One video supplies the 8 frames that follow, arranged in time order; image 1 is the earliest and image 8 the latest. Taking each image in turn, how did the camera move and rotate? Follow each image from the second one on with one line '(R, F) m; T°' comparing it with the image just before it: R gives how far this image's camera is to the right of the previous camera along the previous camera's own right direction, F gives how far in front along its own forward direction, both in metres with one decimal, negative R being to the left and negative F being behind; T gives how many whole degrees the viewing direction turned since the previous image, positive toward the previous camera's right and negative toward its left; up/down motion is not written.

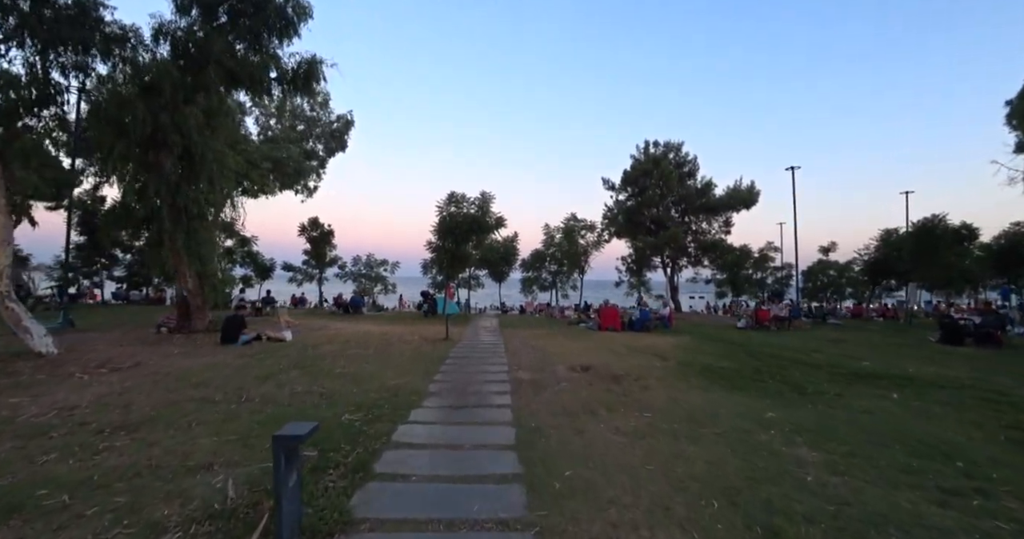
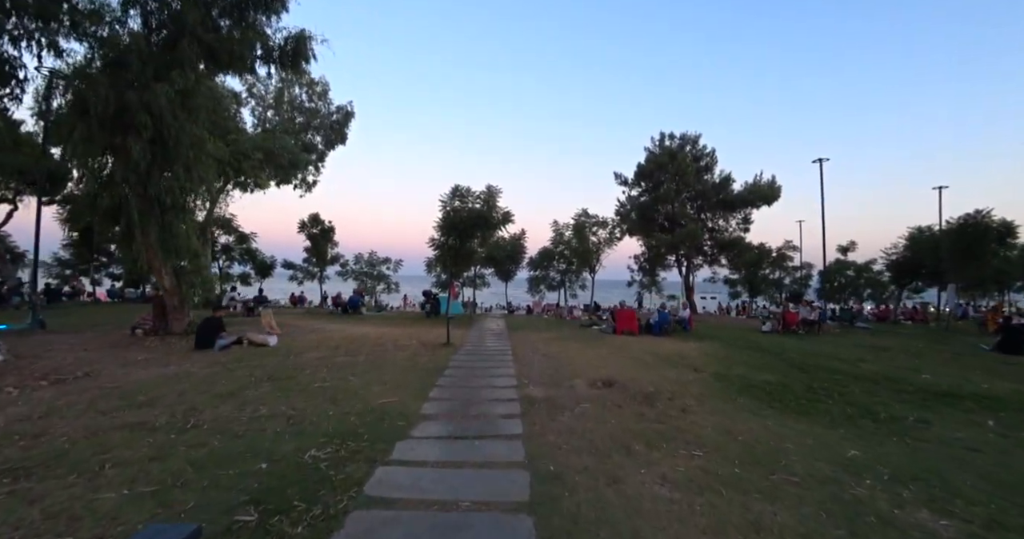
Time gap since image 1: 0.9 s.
(-0.1, +1.3) m; -1°
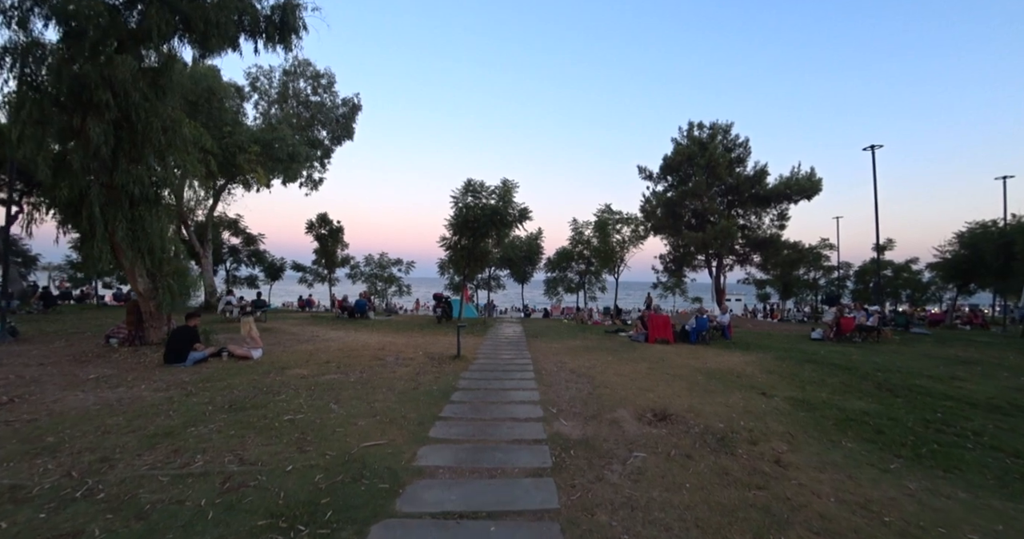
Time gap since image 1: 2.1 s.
(-0.1, +1.7) m; -2°
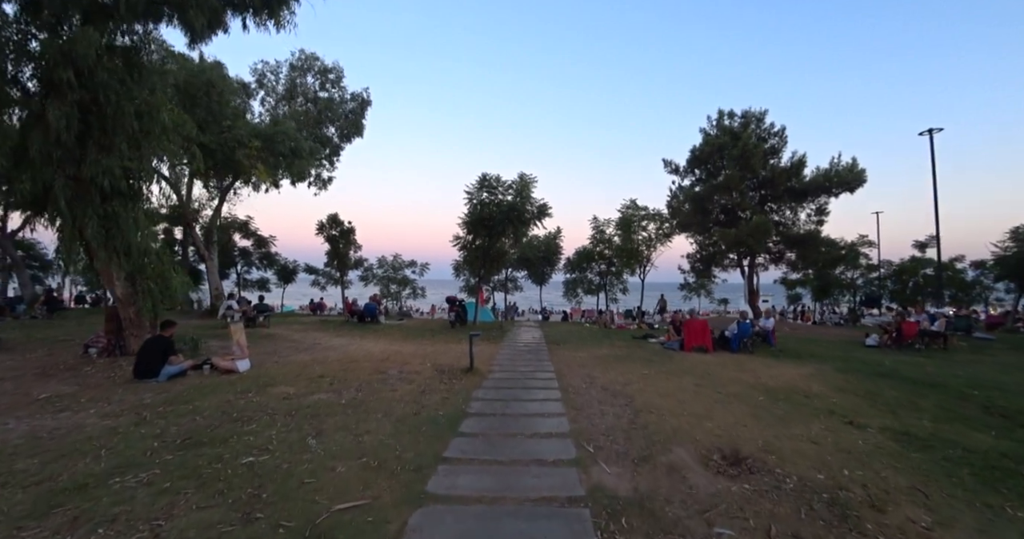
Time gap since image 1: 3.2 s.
(-0.1, +1.3) m; -2°
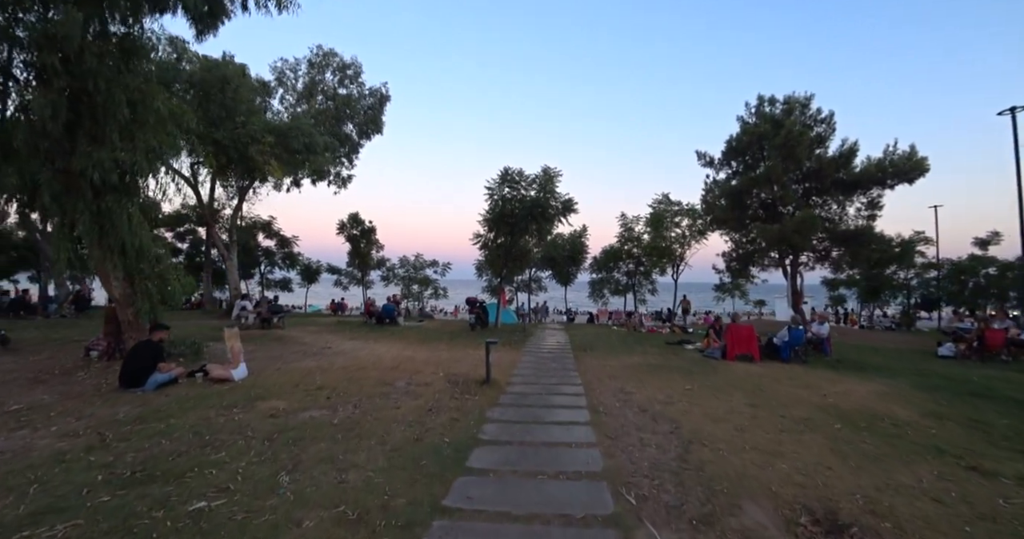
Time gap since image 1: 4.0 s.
(+0.1, +1.0) m; -3°
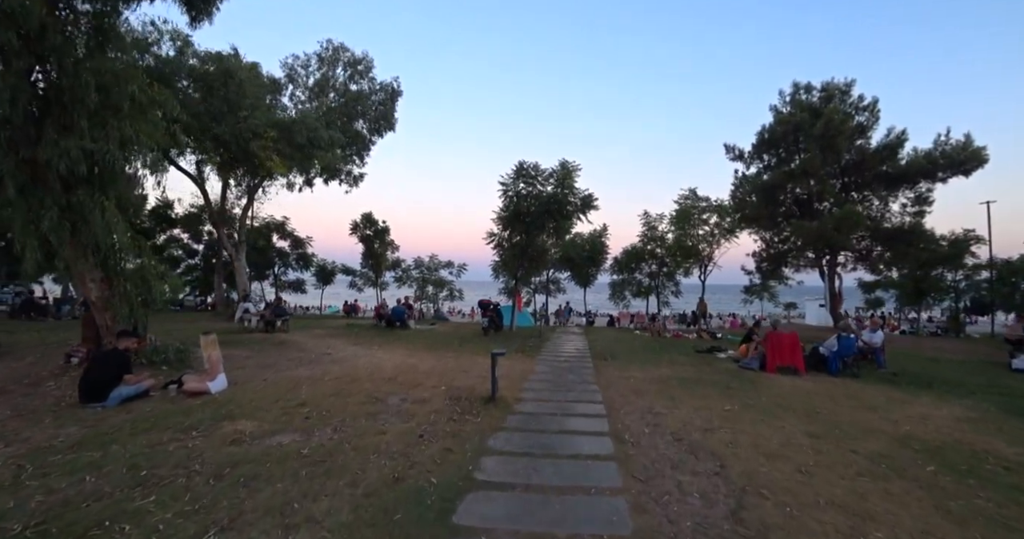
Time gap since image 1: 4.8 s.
(+0.1, +1.0) m; -2°
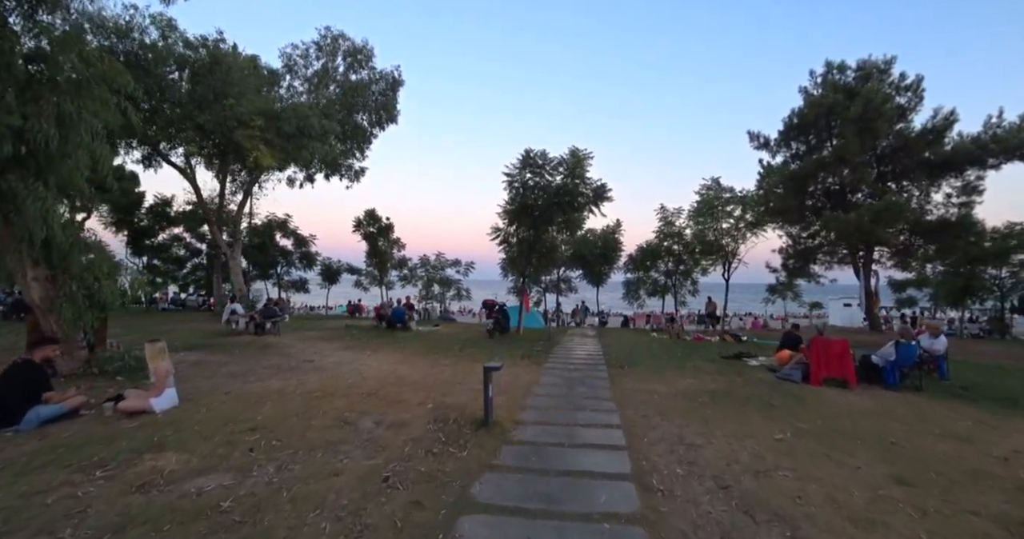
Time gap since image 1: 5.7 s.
(+0.2, +1.2) m; -1°
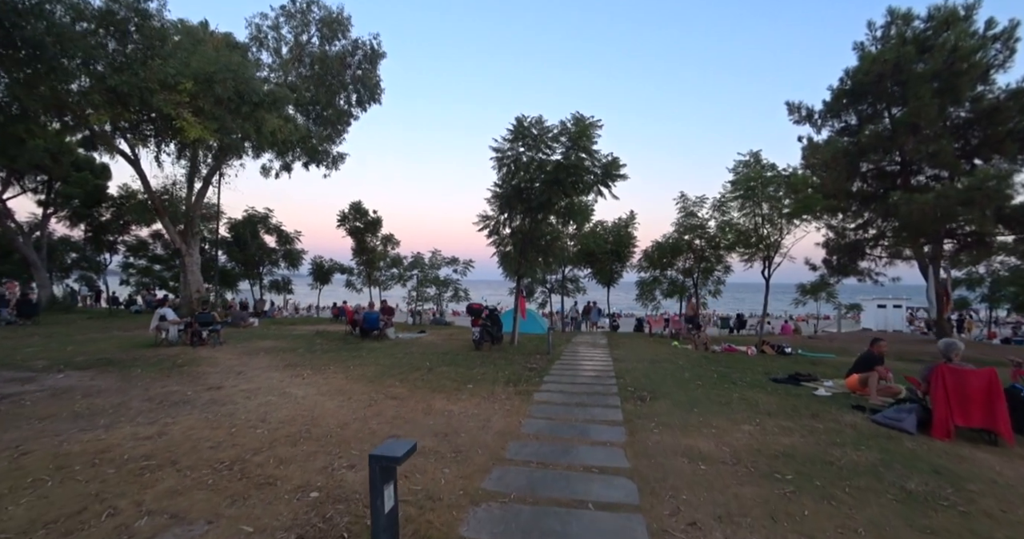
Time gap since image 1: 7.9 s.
(+0.5, +2.8) m; -1°
